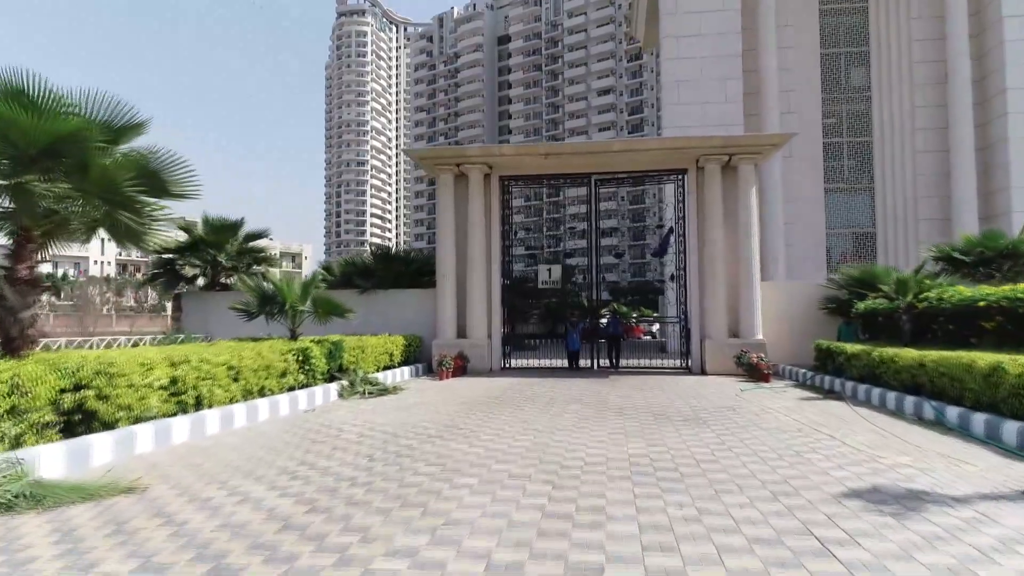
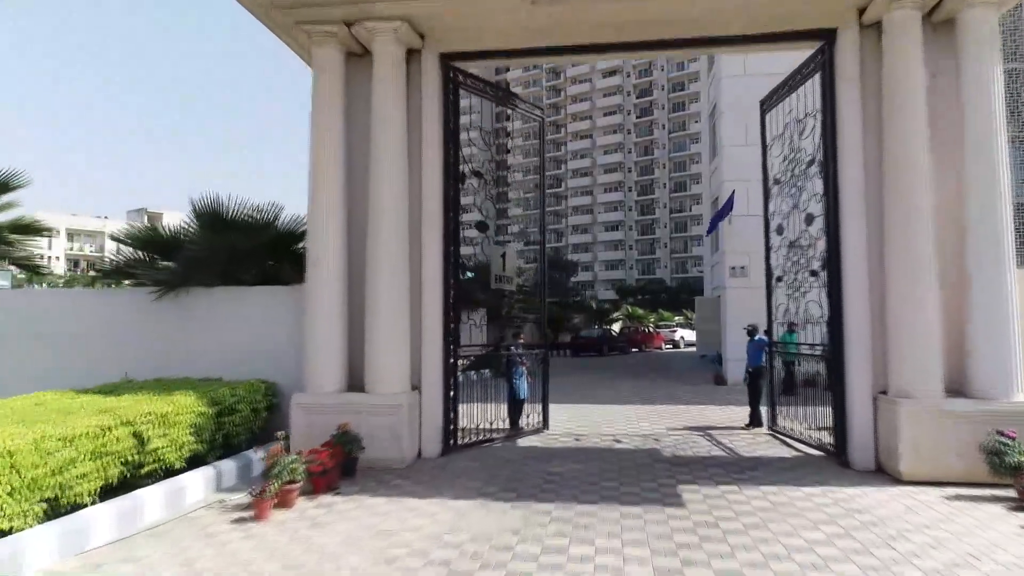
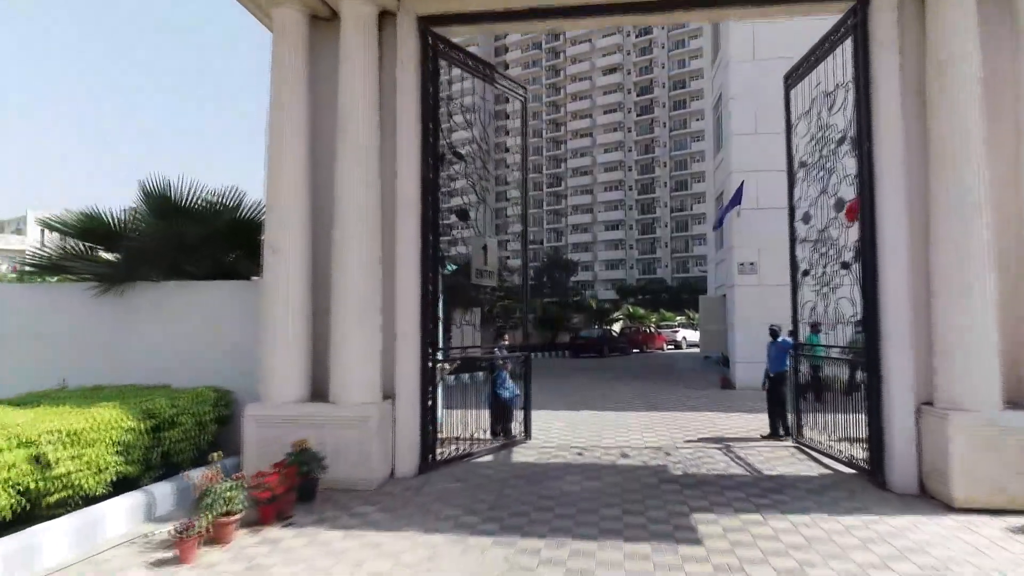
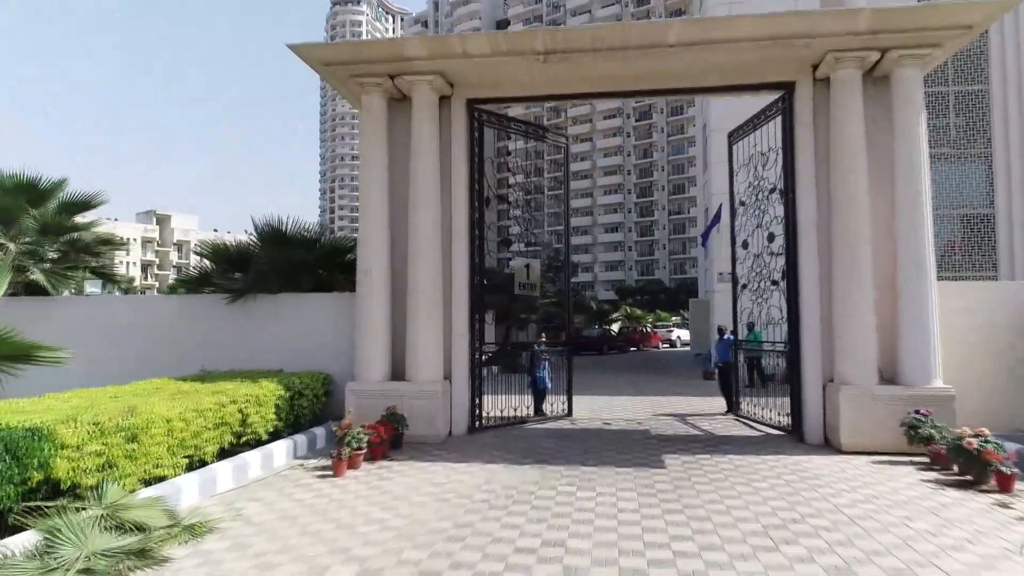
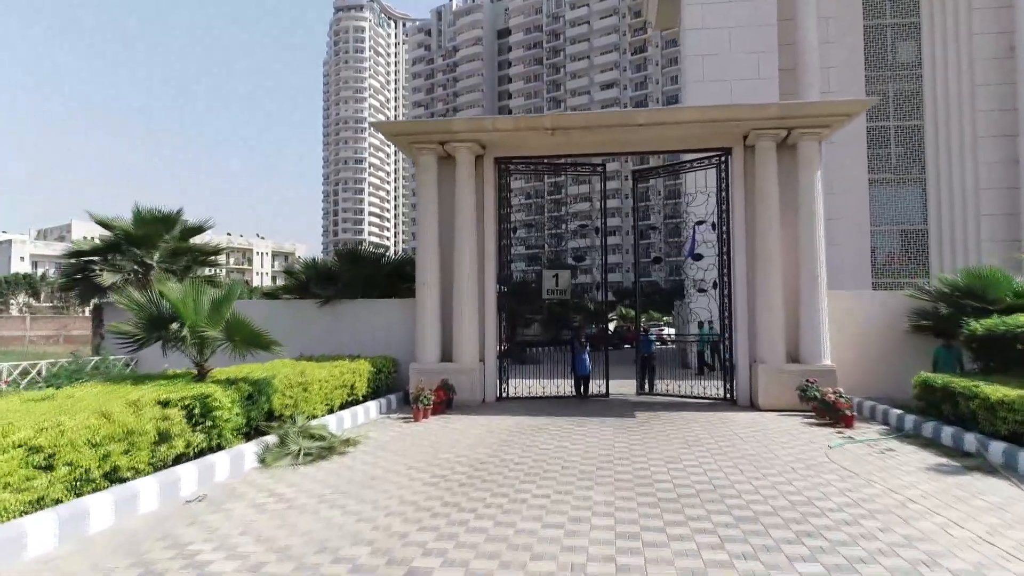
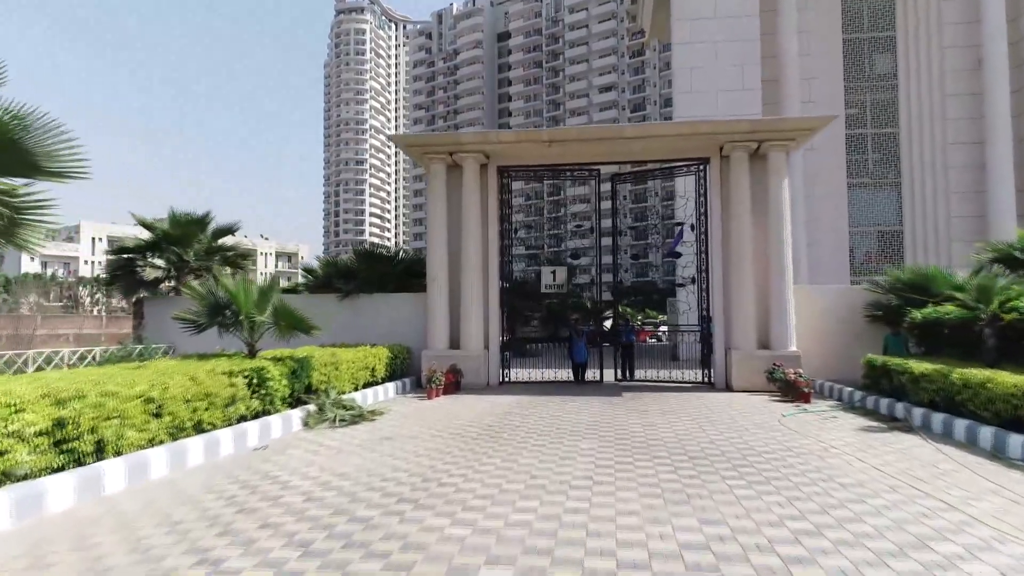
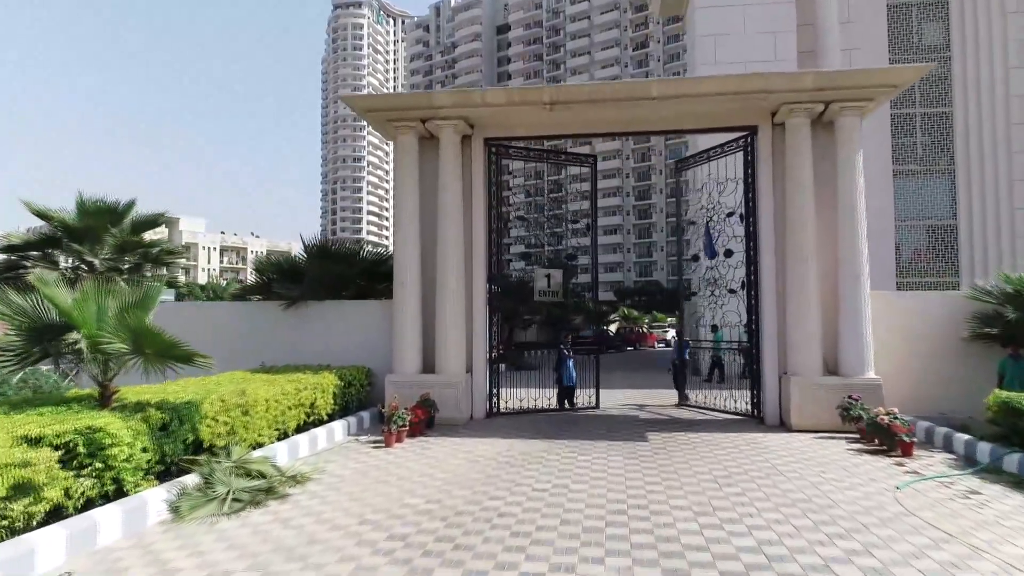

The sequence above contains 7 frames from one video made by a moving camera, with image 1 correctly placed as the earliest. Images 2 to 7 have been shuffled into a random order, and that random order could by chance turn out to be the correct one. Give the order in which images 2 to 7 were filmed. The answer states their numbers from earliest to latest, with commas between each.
6, 5, 7, 4, 2, 3
